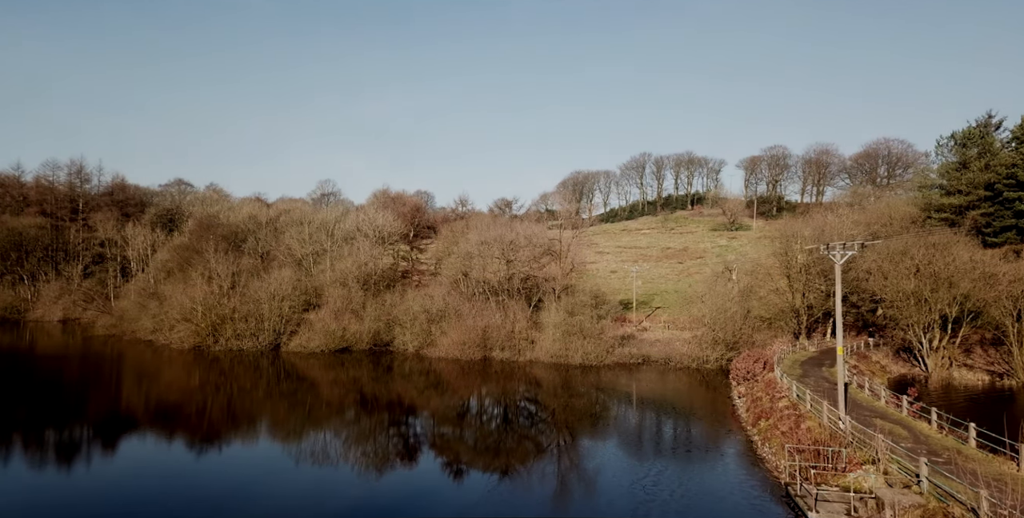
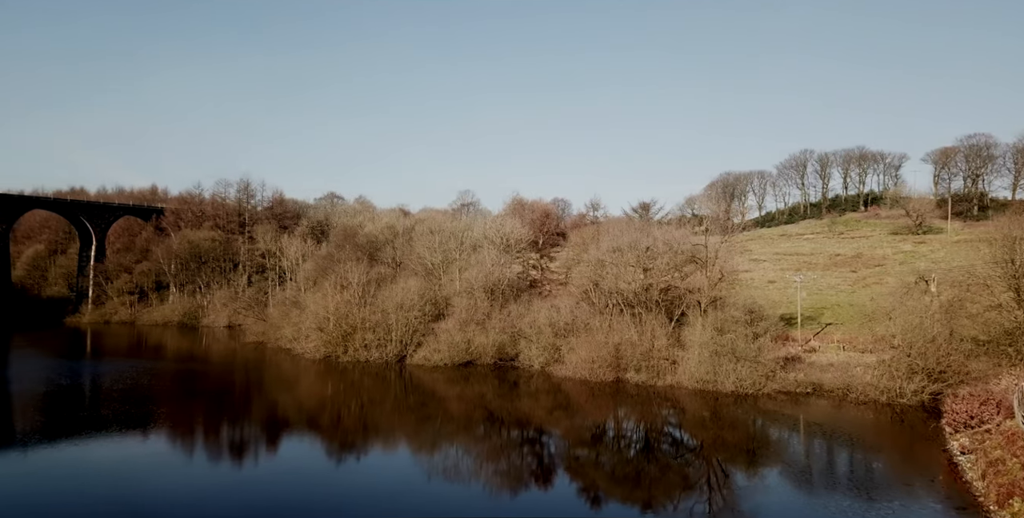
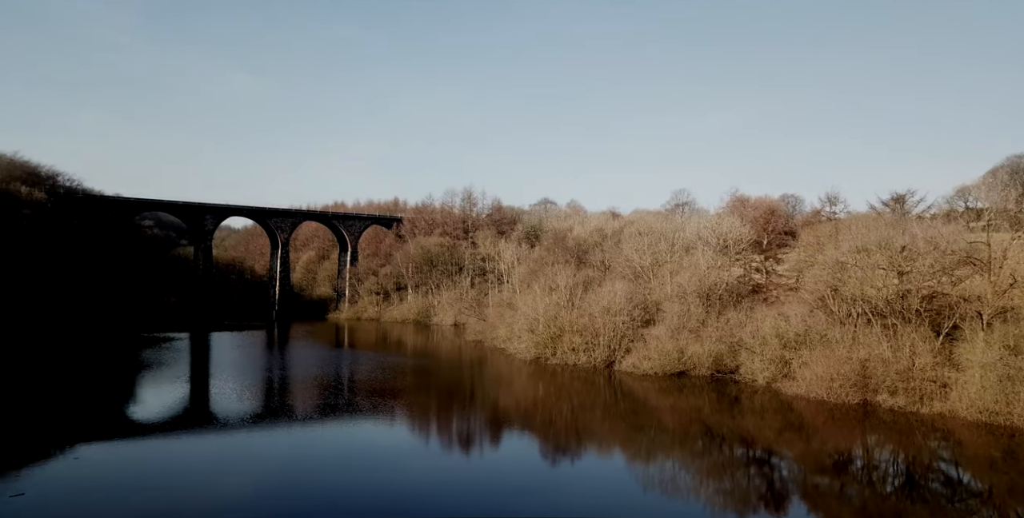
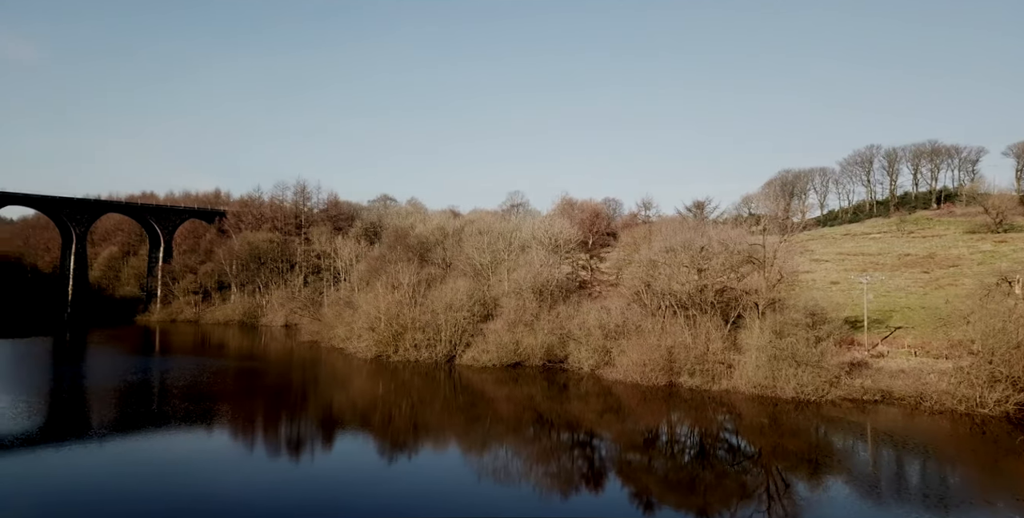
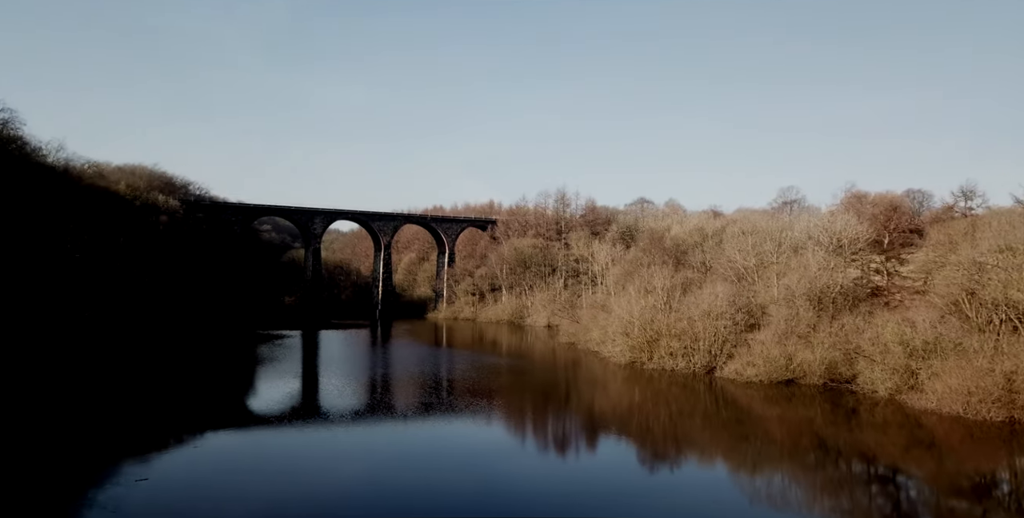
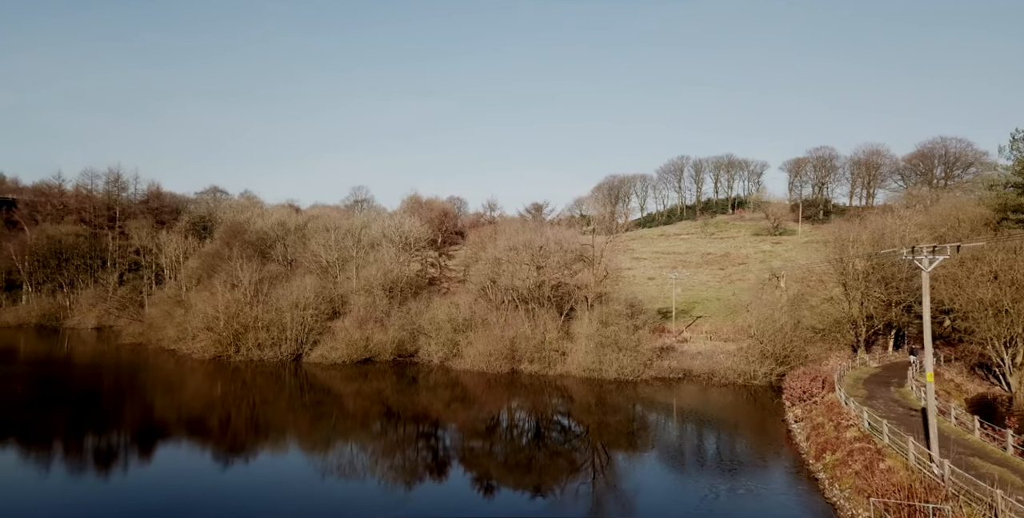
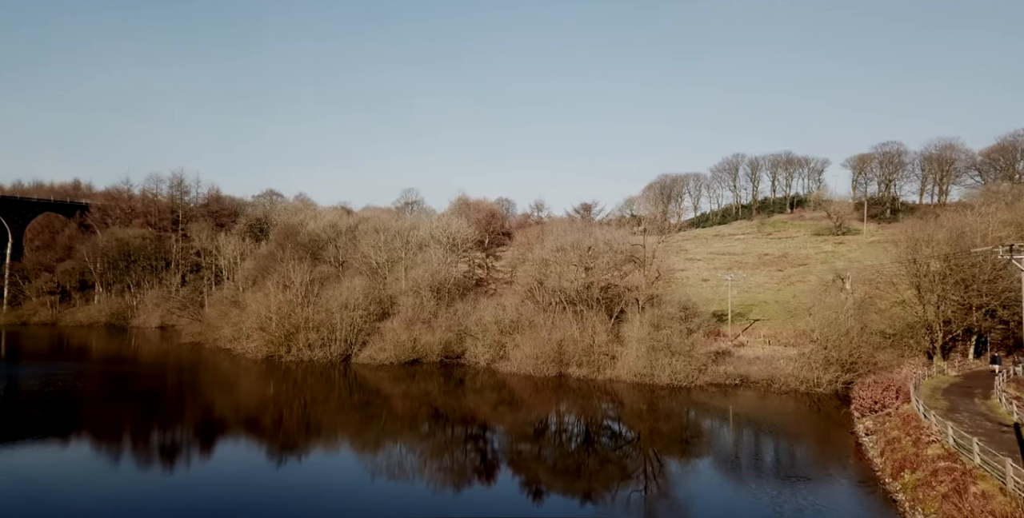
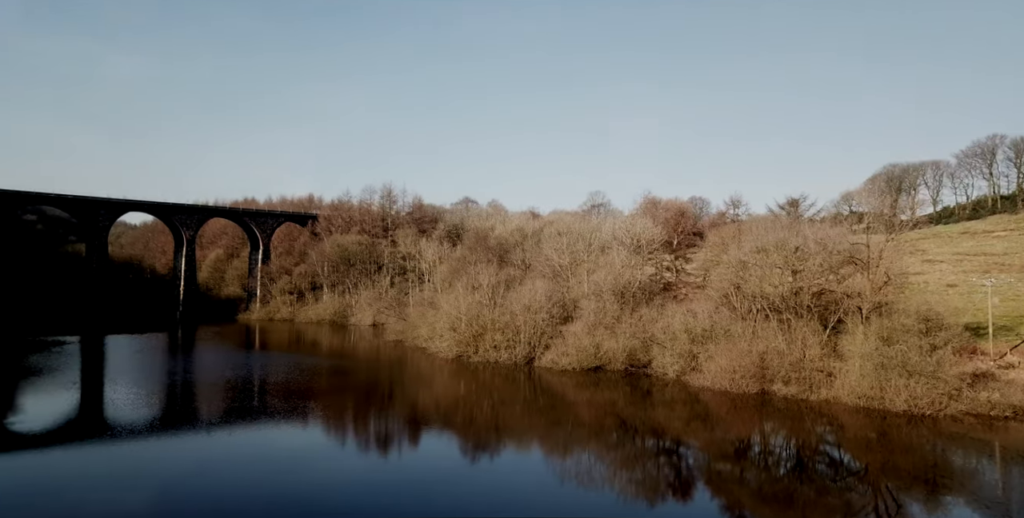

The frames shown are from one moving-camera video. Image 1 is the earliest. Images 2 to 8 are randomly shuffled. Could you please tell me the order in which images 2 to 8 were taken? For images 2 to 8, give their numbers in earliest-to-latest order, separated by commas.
6, 7, 2, 4, 8, 3, 5
